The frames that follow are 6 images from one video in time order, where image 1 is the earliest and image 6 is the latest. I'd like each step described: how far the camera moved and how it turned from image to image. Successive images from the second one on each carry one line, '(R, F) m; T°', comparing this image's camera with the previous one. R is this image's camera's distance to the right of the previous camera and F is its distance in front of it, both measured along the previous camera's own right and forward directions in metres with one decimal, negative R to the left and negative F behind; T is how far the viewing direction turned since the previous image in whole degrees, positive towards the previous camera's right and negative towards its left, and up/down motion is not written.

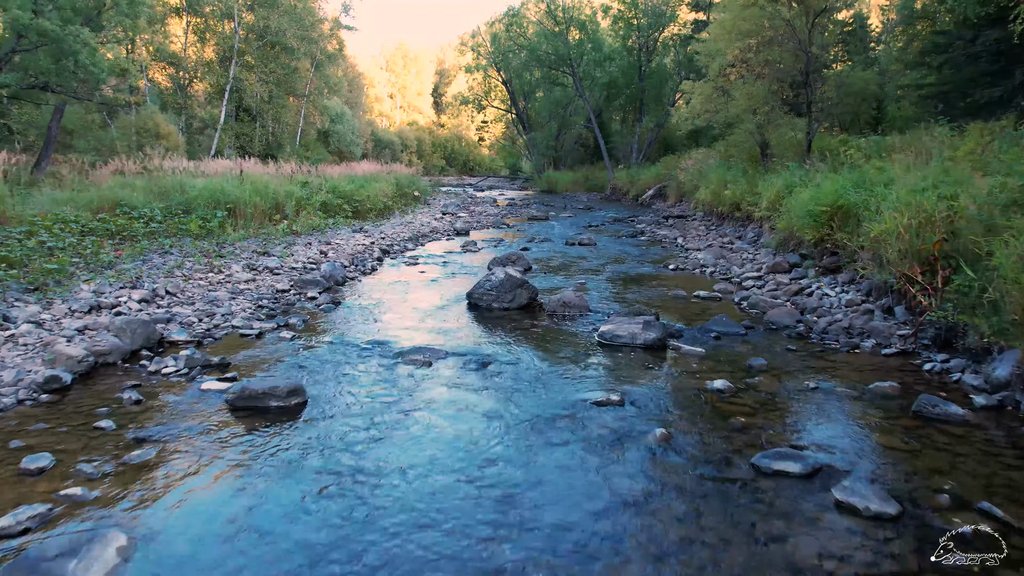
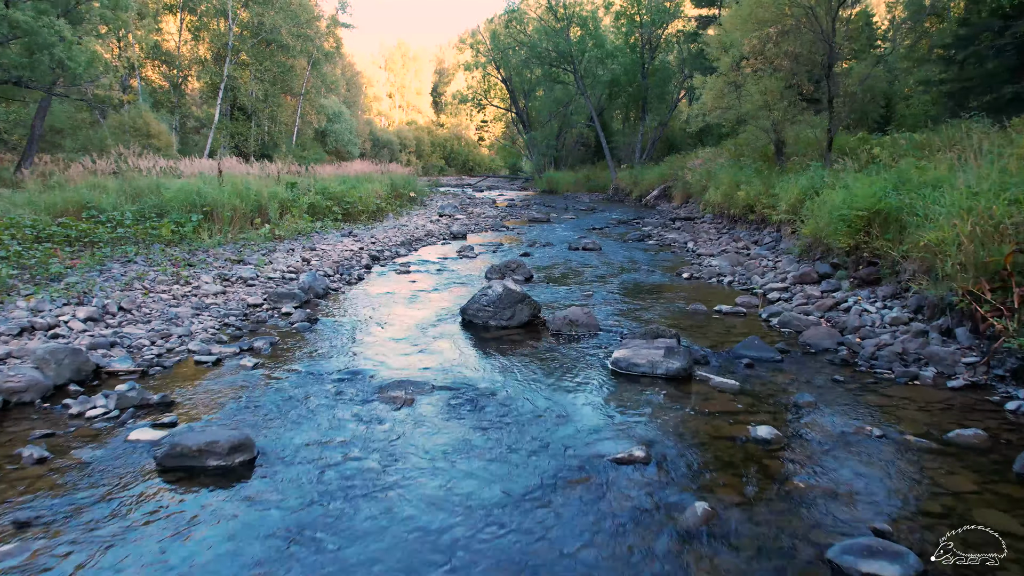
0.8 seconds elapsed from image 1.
(0.0, +0.9) m; 0°
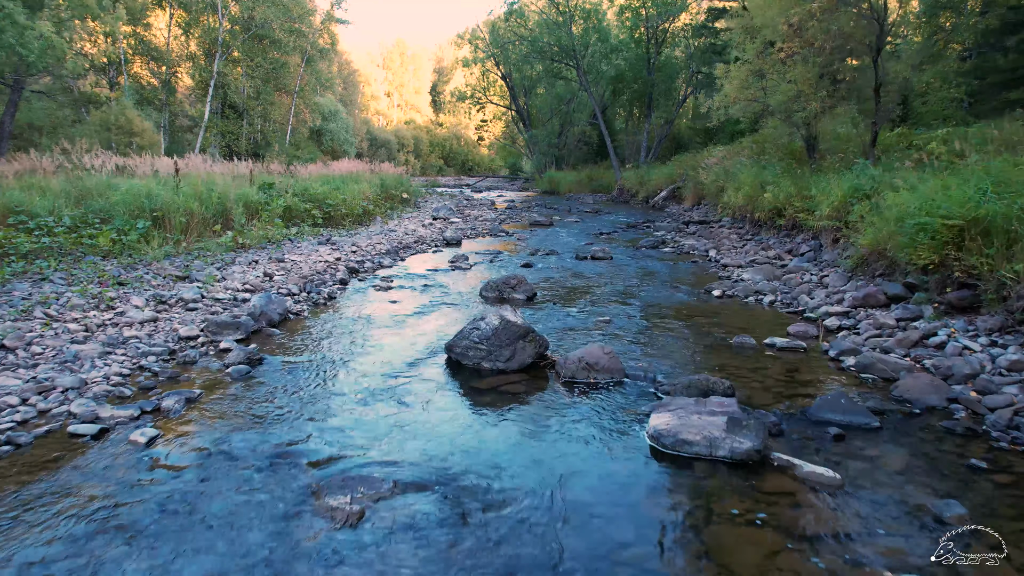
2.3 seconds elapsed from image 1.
(0.0, +1.6) m; 0°
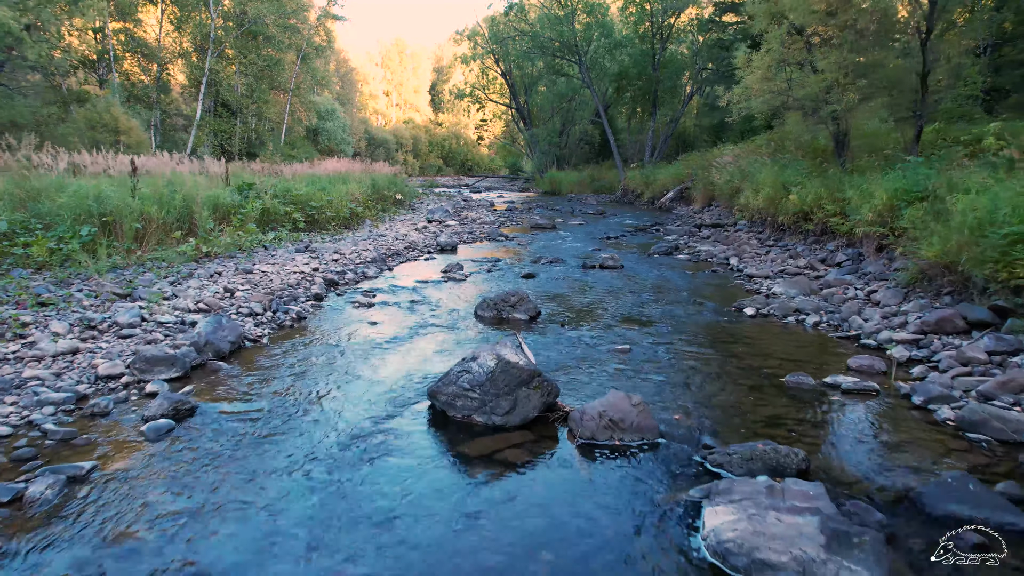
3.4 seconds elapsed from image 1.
(0.0, +1.2) m; 0°
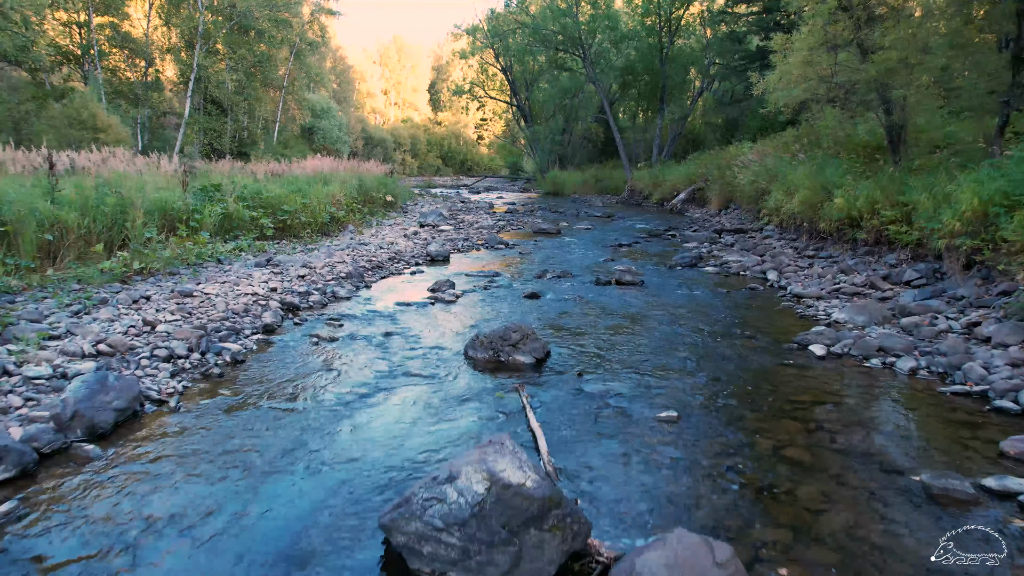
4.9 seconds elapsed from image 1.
(0.0, +1.7) m; 0°
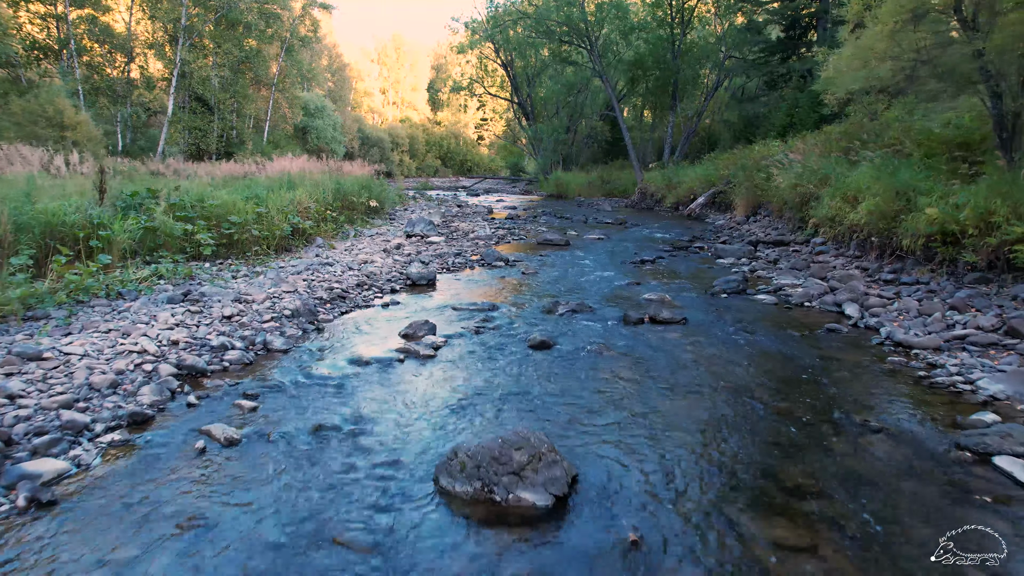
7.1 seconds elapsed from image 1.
(0.0, +2.4) m; 0°
